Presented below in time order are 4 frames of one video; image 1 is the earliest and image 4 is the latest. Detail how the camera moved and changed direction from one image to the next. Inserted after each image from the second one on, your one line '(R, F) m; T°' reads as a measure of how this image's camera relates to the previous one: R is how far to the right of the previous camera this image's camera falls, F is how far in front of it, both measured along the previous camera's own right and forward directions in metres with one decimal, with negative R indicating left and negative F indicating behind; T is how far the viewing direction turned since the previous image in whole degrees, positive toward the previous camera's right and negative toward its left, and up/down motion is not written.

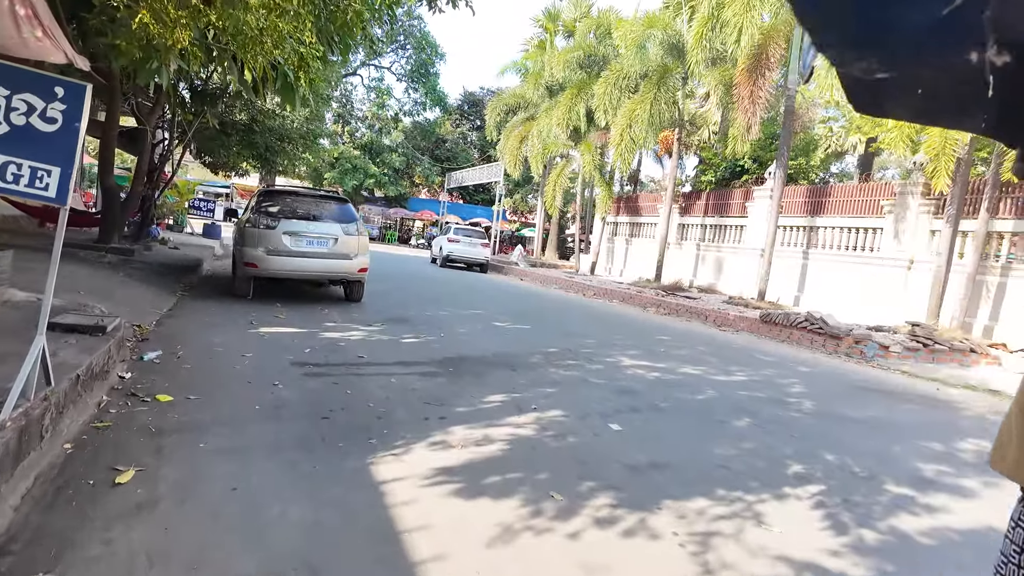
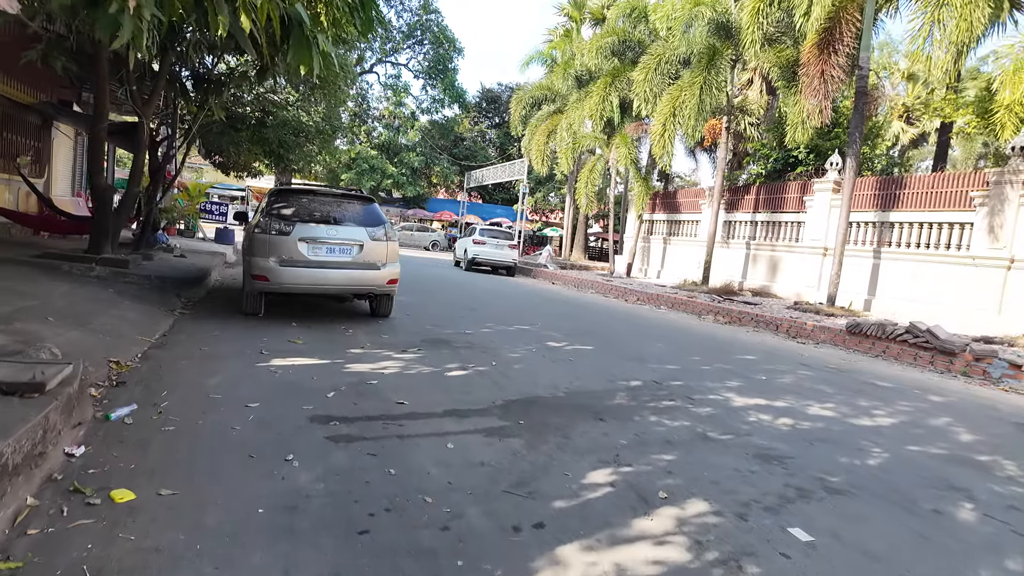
(-0.5, +1.5) m; -1°
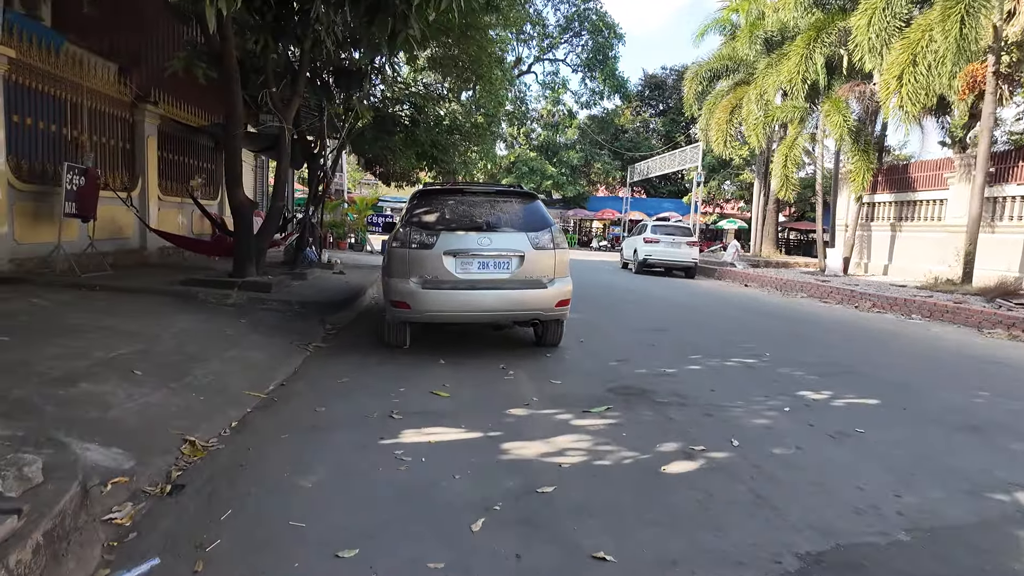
(-0.5, +2.1) m; -15°
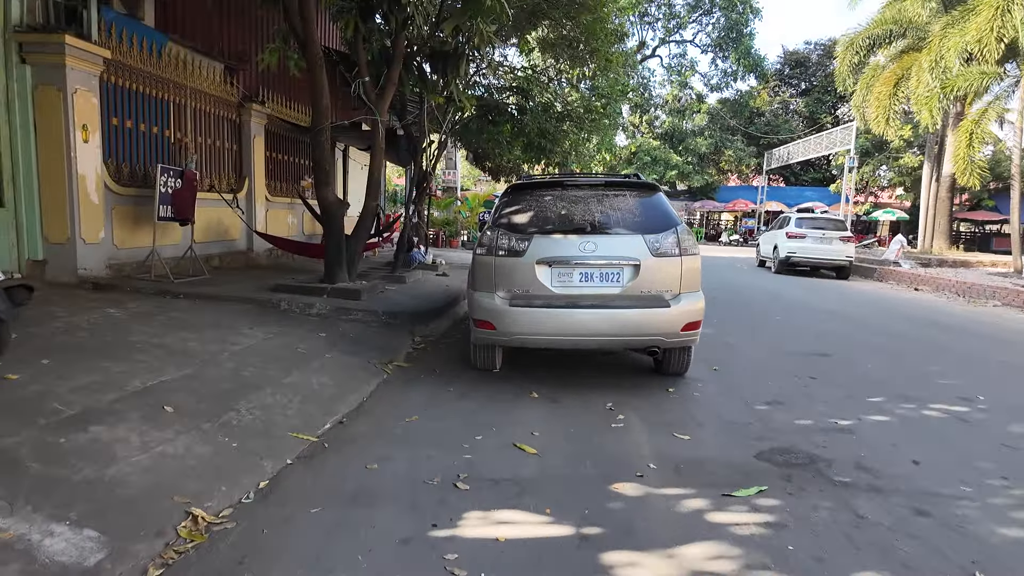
(+0.1, +1.2) m; -11°
